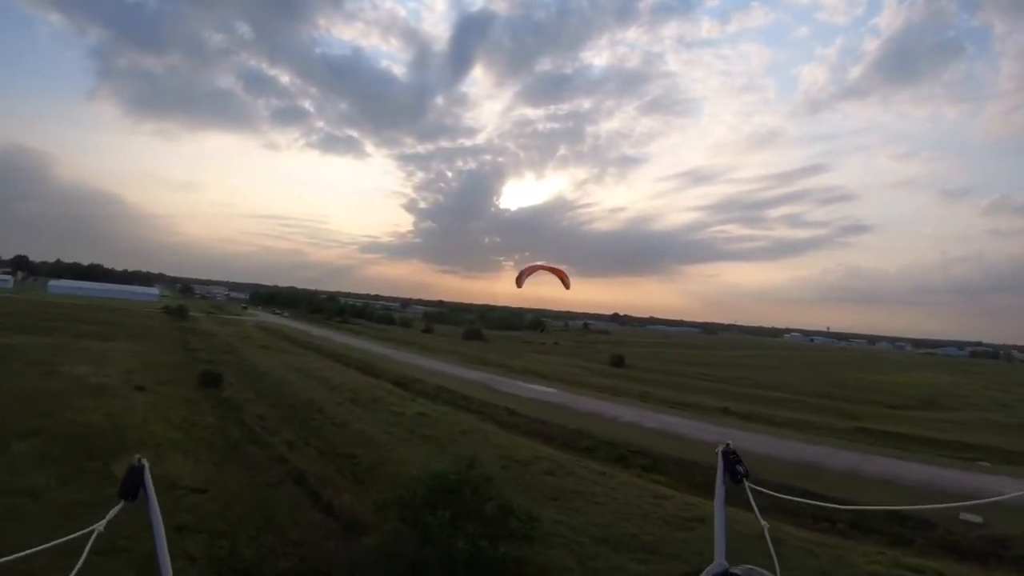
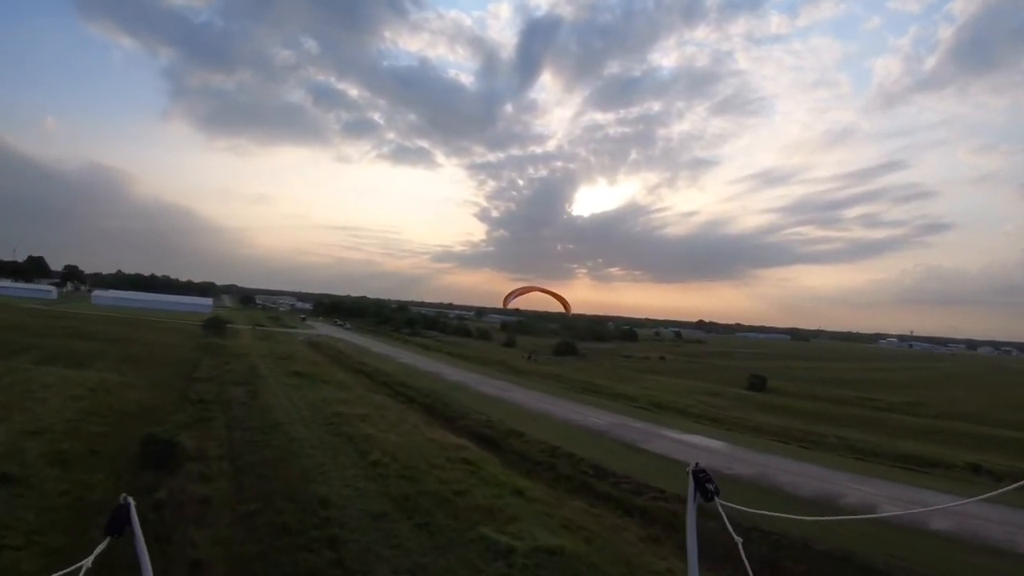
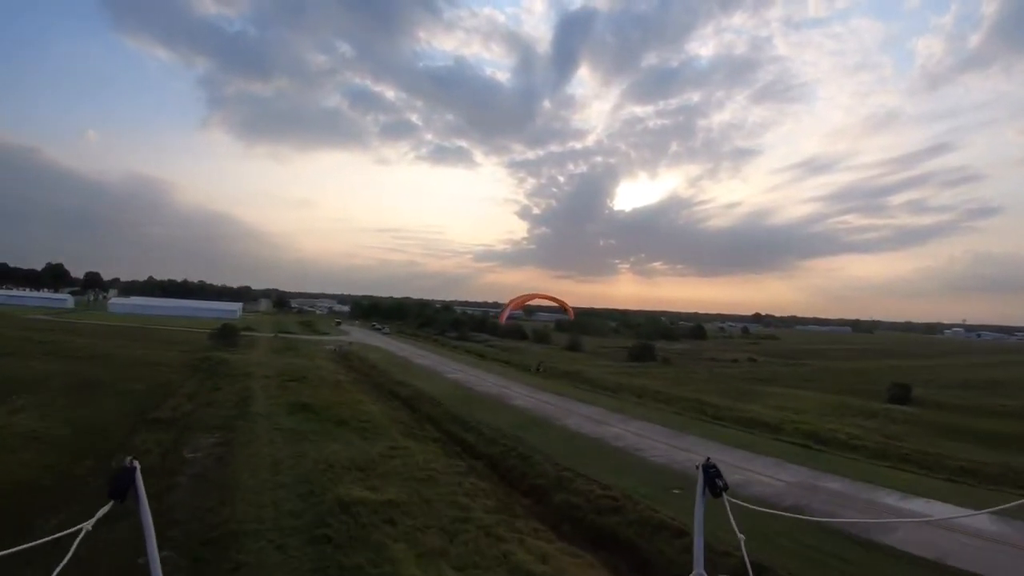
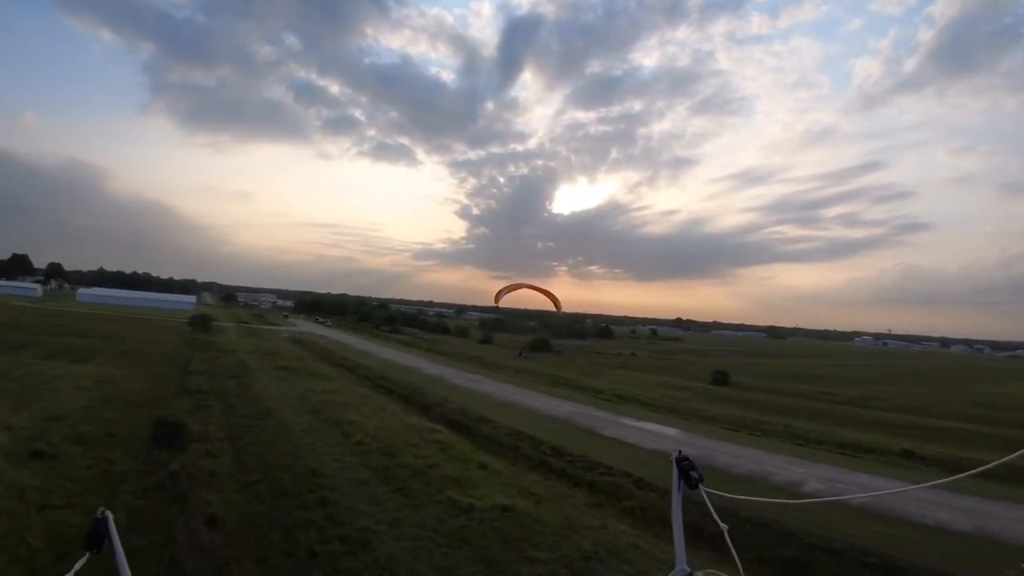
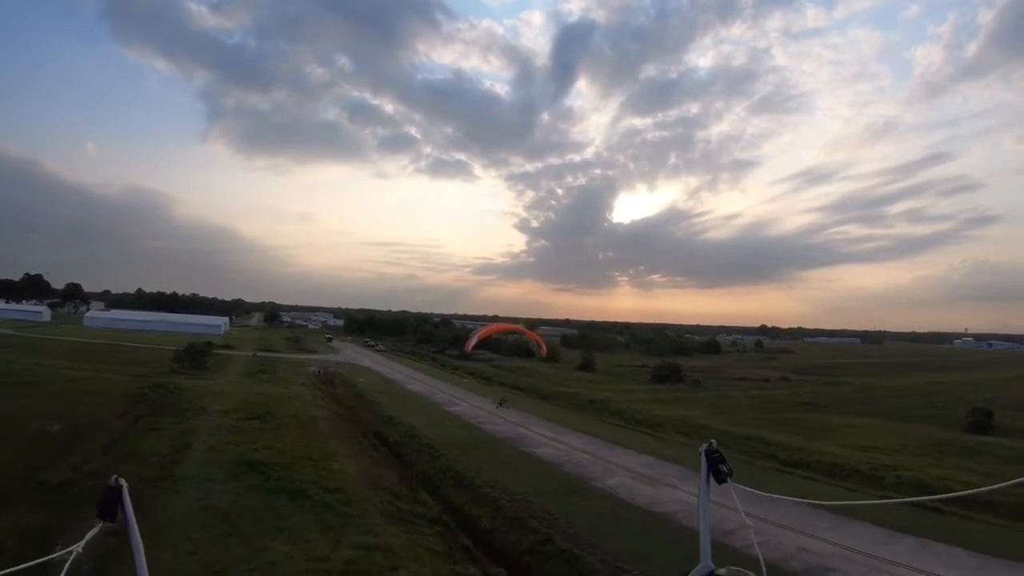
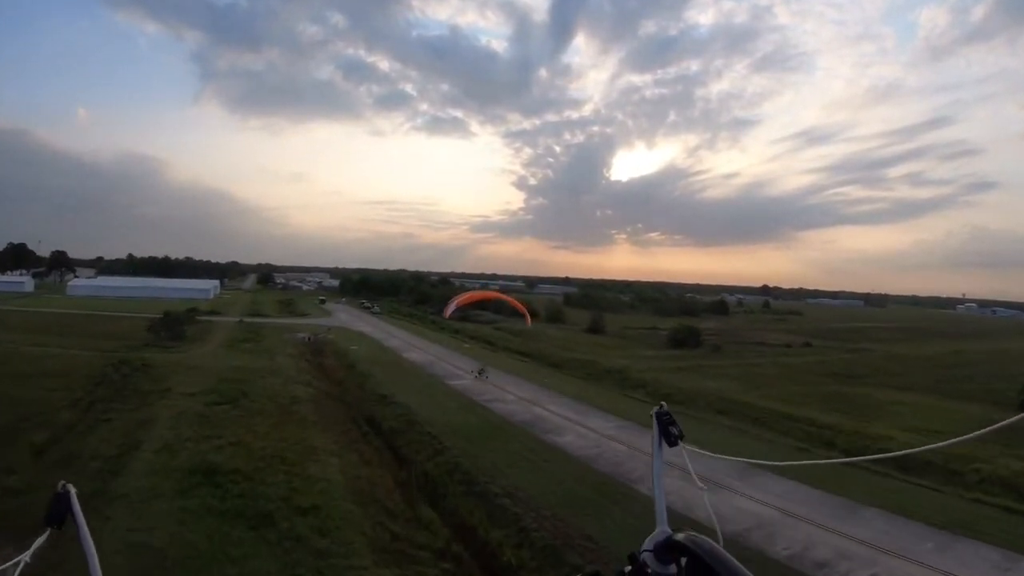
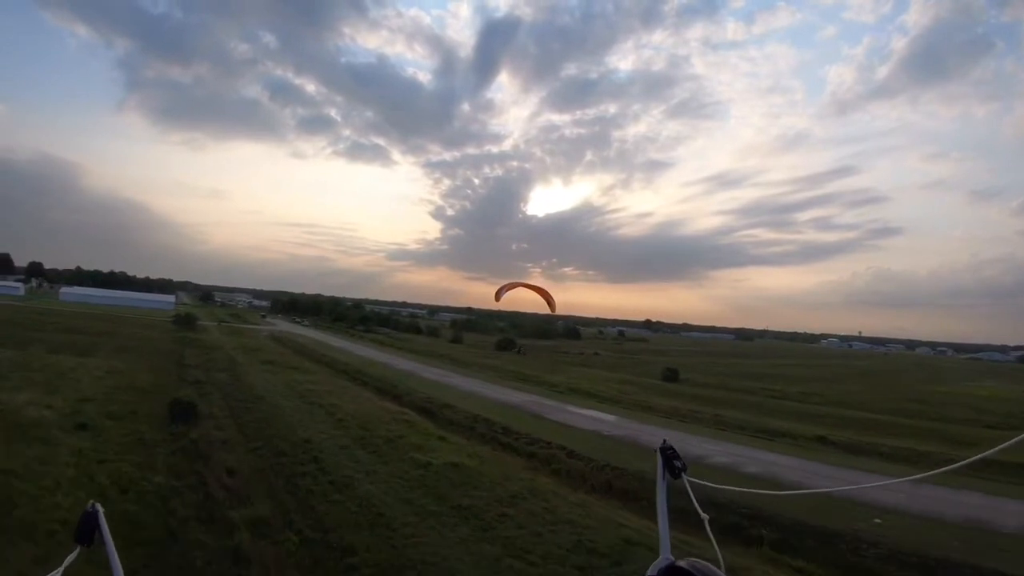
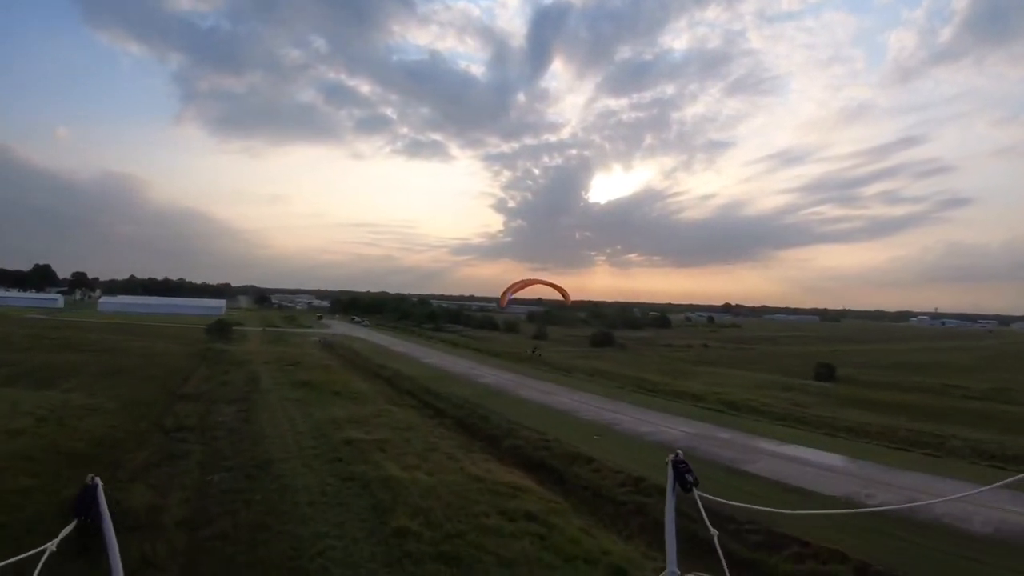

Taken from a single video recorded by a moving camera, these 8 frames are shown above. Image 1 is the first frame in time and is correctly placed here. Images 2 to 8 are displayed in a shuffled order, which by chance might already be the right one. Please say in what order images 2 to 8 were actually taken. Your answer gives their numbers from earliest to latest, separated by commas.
7, 4, 2, 8, 3, 5, 6
